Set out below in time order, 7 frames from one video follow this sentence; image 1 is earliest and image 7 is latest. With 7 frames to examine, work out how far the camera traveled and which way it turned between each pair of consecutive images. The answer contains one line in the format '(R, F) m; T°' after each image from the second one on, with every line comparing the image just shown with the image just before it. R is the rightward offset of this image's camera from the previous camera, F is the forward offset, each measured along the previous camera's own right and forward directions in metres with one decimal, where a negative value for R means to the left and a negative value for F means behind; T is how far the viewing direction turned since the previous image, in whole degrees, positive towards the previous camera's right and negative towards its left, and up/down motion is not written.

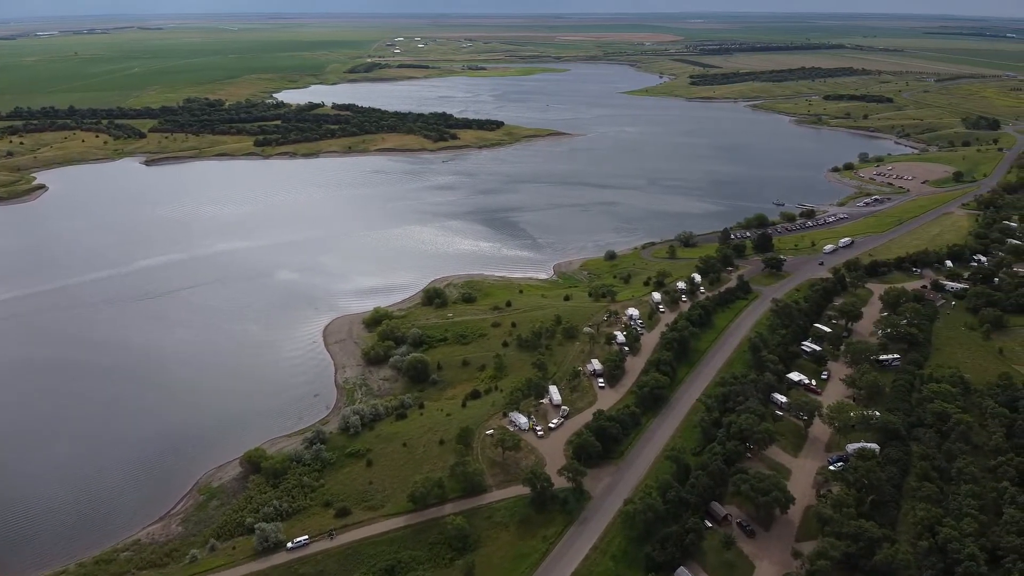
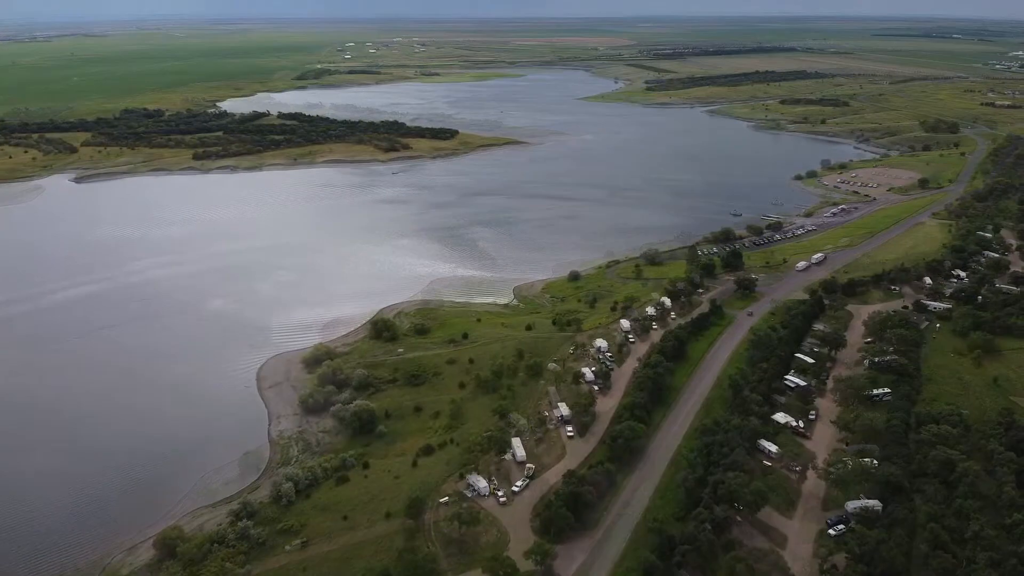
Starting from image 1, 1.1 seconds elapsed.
(+0.5, +3.9) m; +4°
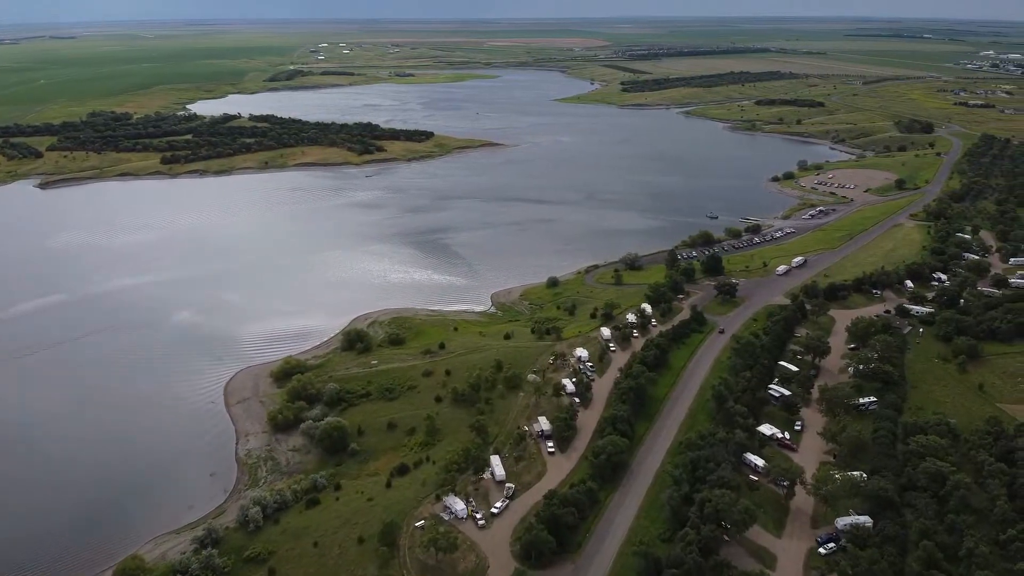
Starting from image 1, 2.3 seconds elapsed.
(+0.2, +1.3) m; +2°
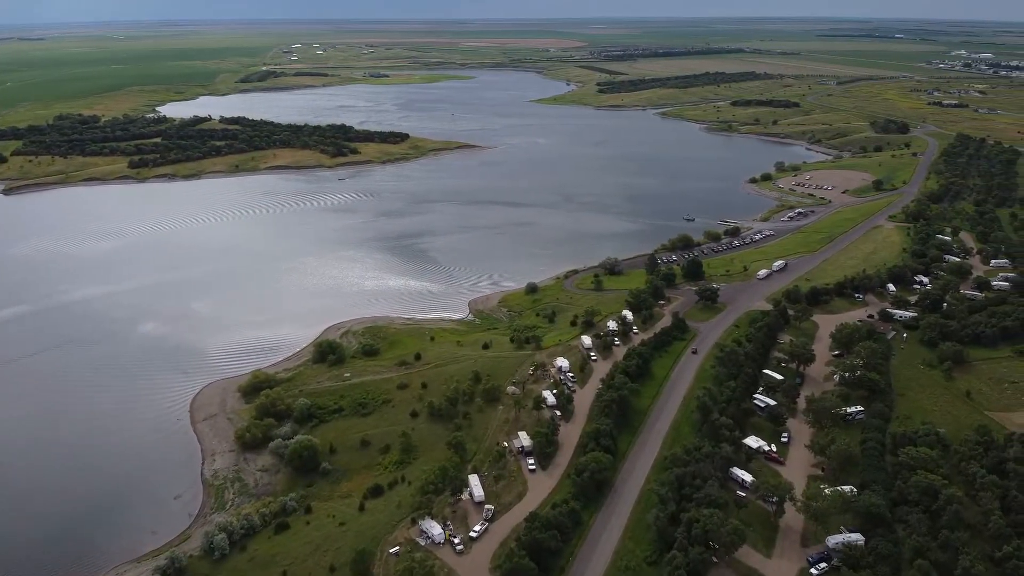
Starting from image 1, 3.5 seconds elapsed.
(+0.2, +1.3) m; +2°
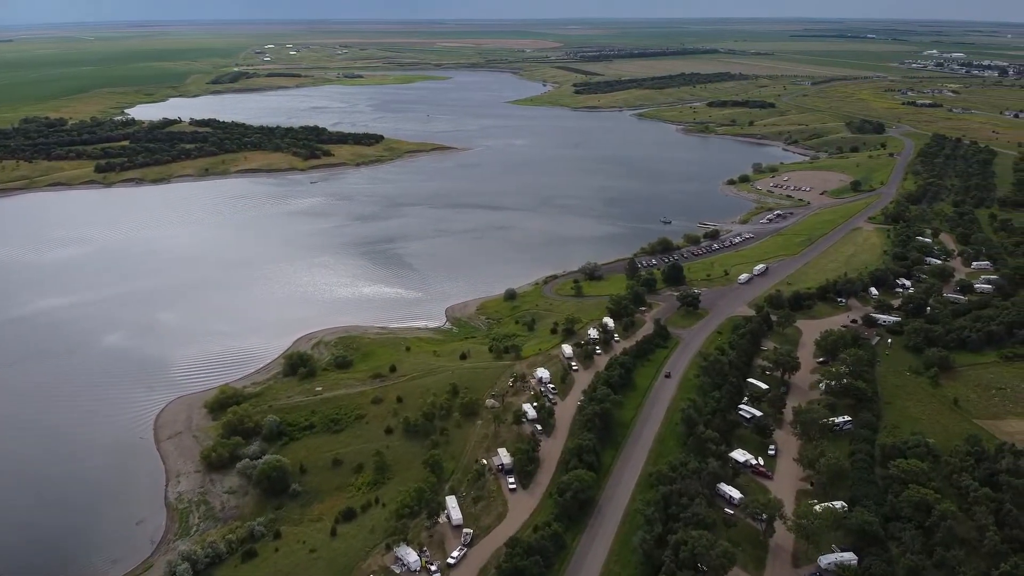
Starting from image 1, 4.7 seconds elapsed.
(+0.1, +1.3) m; +2°
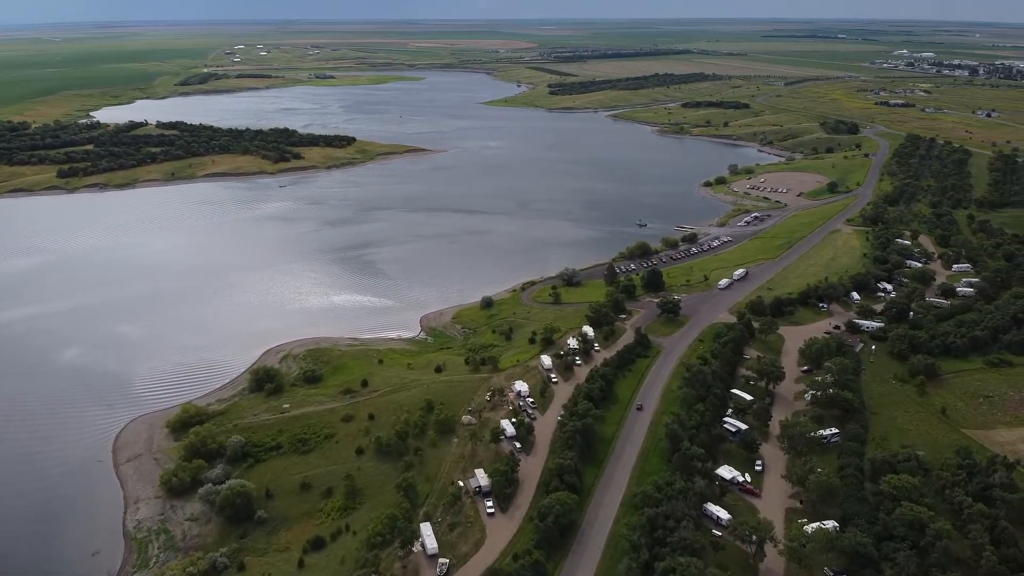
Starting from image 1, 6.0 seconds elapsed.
(+0.1, +1.4) m; +2°
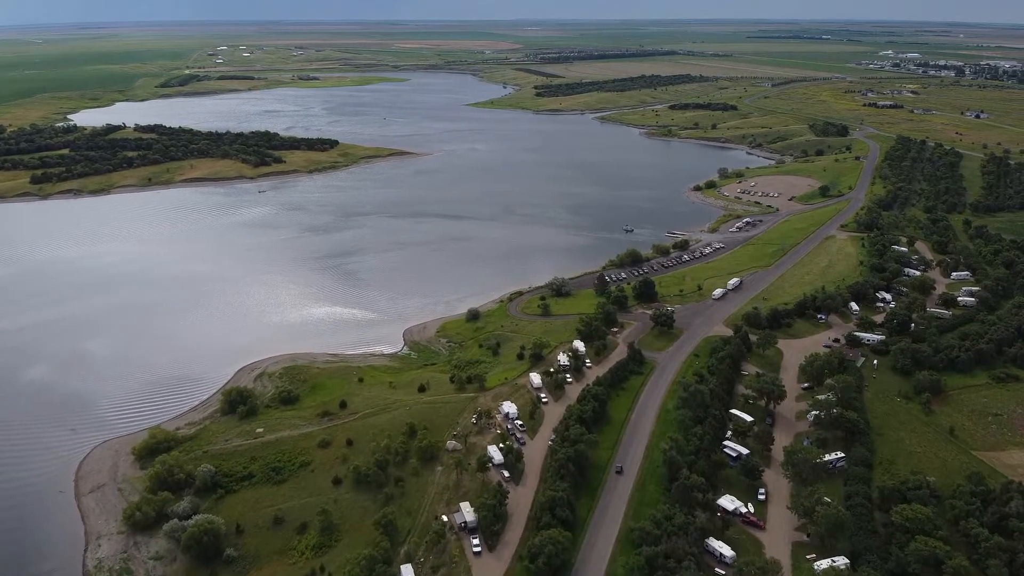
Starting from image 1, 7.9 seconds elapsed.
(+0.1, +1.8) m; +1°
